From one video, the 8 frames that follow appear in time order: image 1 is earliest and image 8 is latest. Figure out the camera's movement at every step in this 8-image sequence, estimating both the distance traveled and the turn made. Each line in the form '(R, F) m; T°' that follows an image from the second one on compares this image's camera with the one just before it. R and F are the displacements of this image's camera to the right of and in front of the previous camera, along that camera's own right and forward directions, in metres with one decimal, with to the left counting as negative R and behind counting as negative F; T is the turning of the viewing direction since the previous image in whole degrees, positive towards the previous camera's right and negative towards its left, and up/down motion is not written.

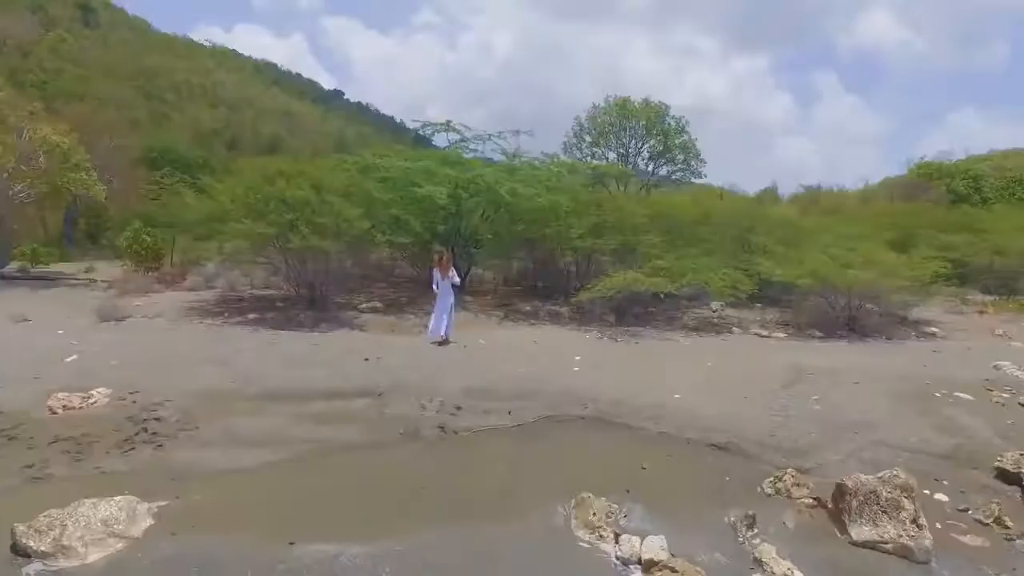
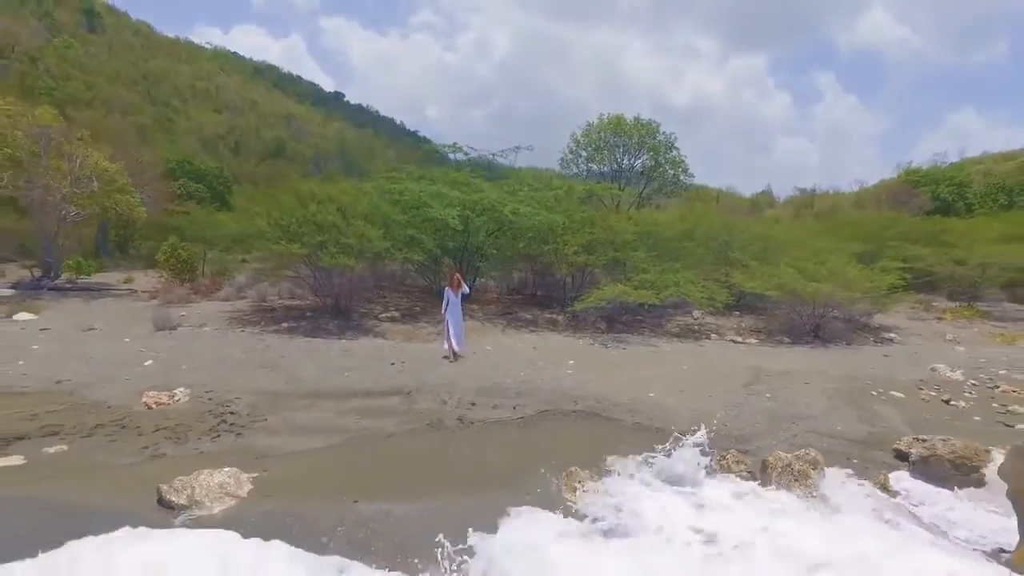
(-0.1, -1.4) m; 0°
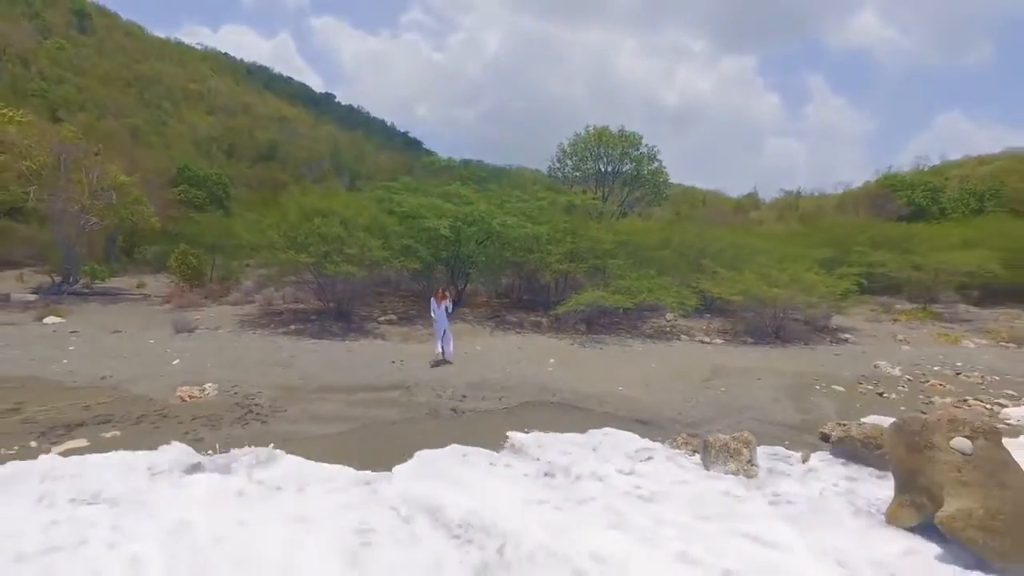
(+0.1, -1.1) m; +1°
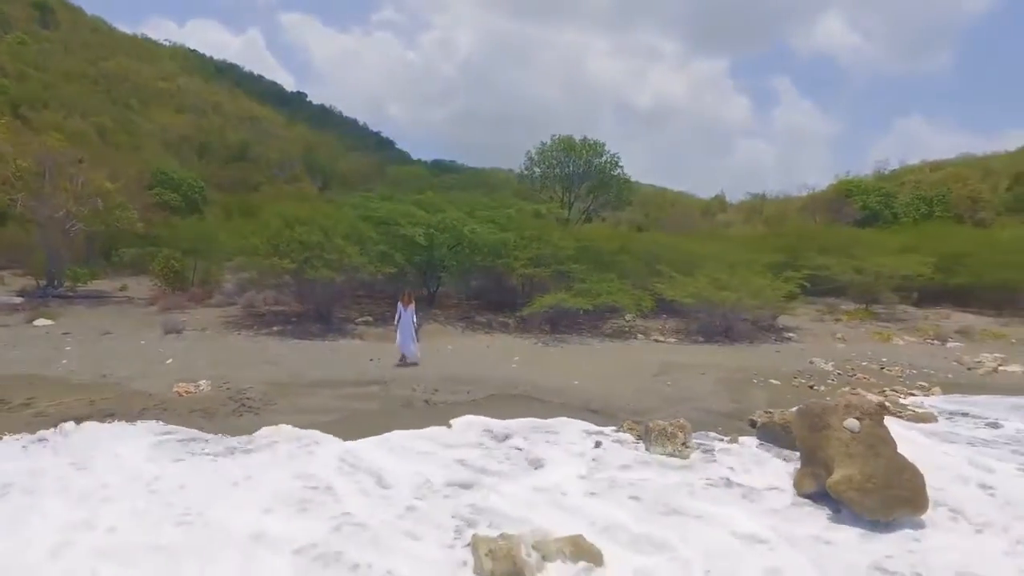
(+0.1, -1.0) m; +2°
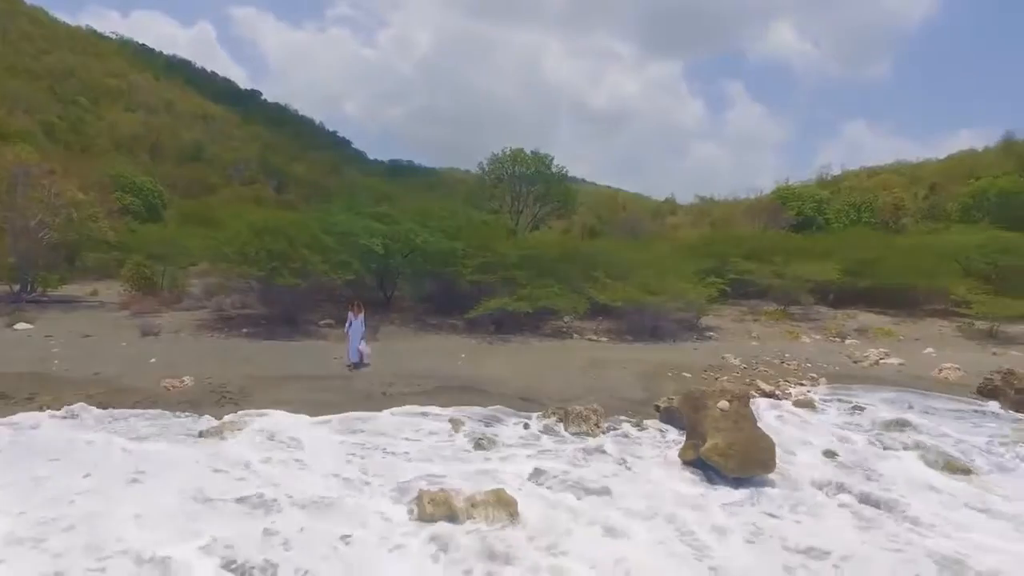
(+0.2, -1.6) m; +4°
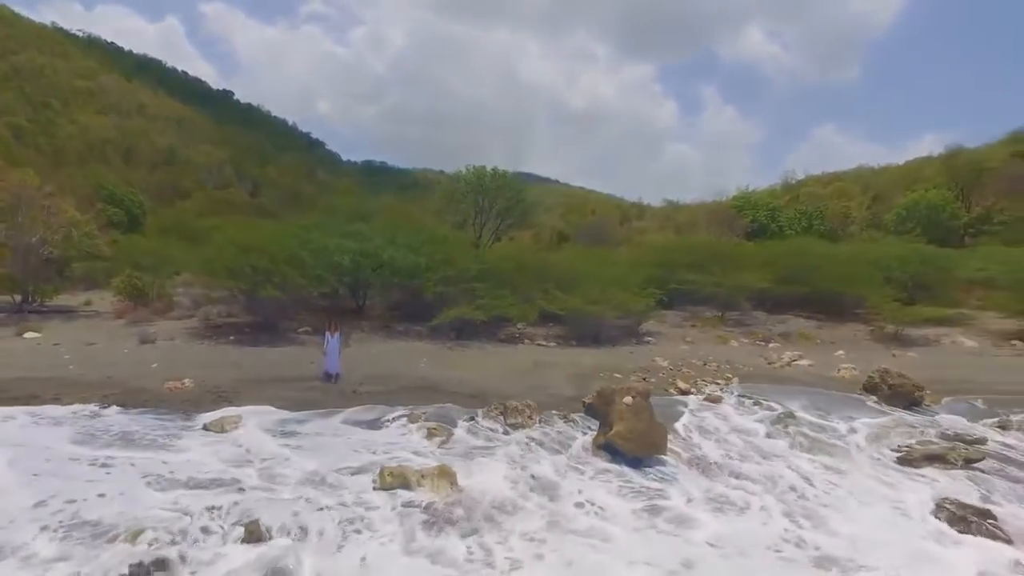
(+0.4, -2.1) m; +2°
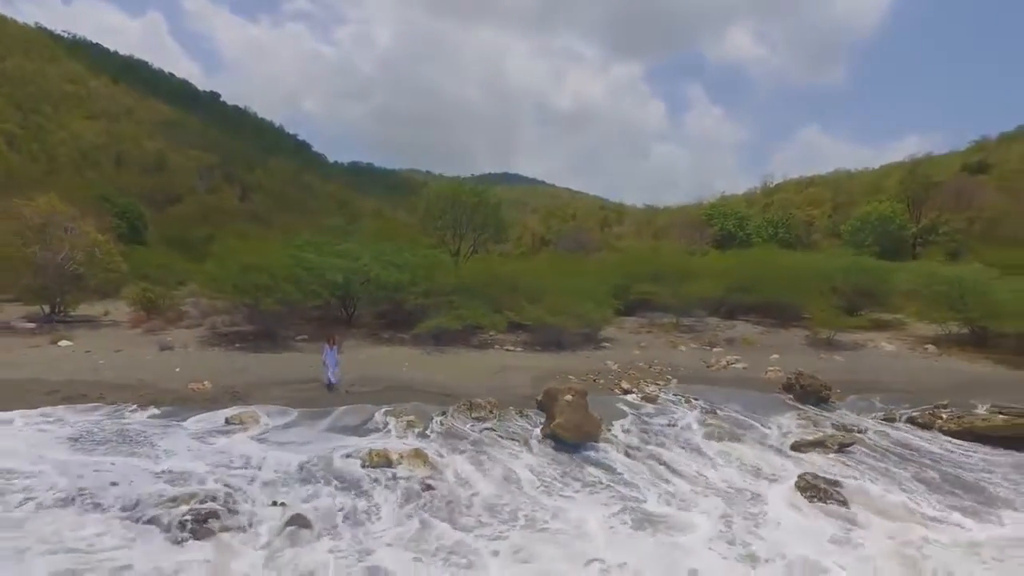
(+0.5, -2.5) m; +1°
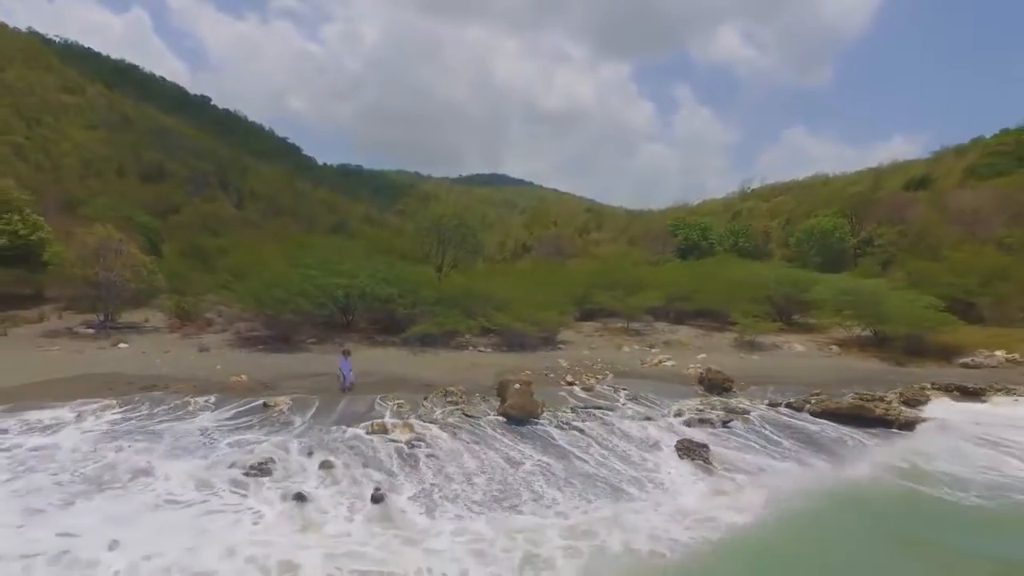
(+0.7, -4.6) m; +1°
